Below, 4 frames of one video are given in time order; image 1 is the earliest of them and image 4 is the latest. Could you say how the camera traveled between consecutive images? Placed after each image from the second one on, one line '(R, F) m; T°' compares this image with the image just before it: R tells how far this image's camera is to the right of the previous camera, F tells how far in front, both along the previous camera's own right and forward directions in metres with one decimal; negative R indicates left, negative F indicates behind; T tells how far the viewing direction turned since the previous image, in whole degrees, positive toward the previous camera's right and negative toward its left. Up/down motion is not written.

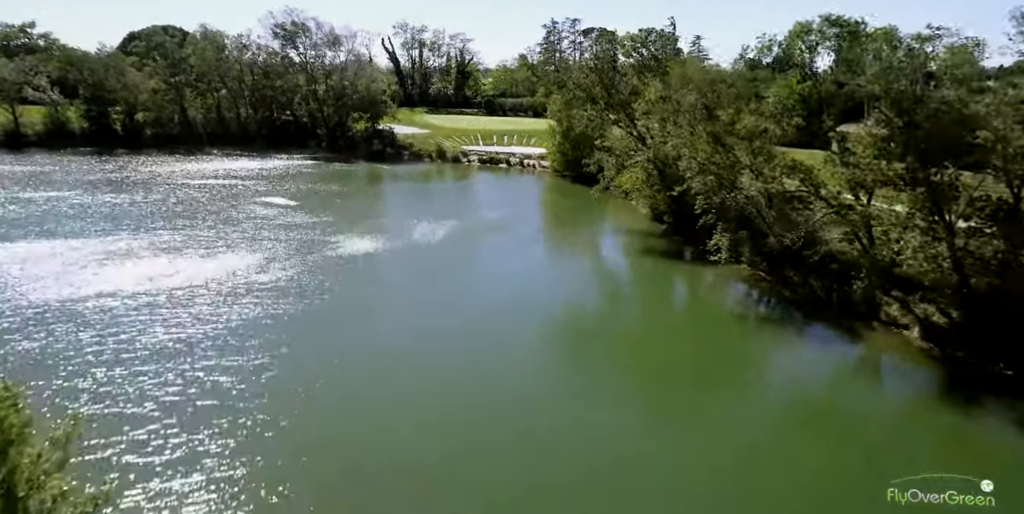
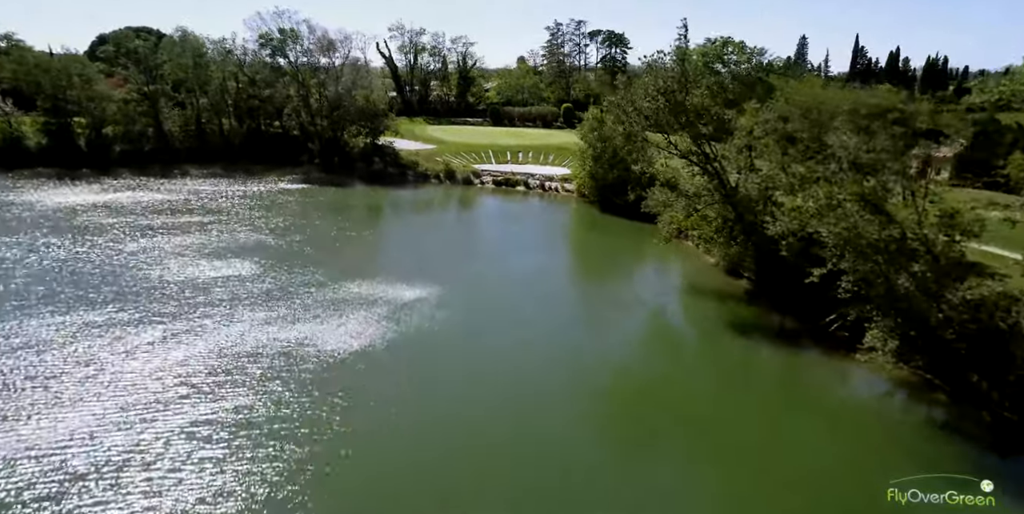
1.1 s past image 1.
(-2.3, +6.3) m; +1°
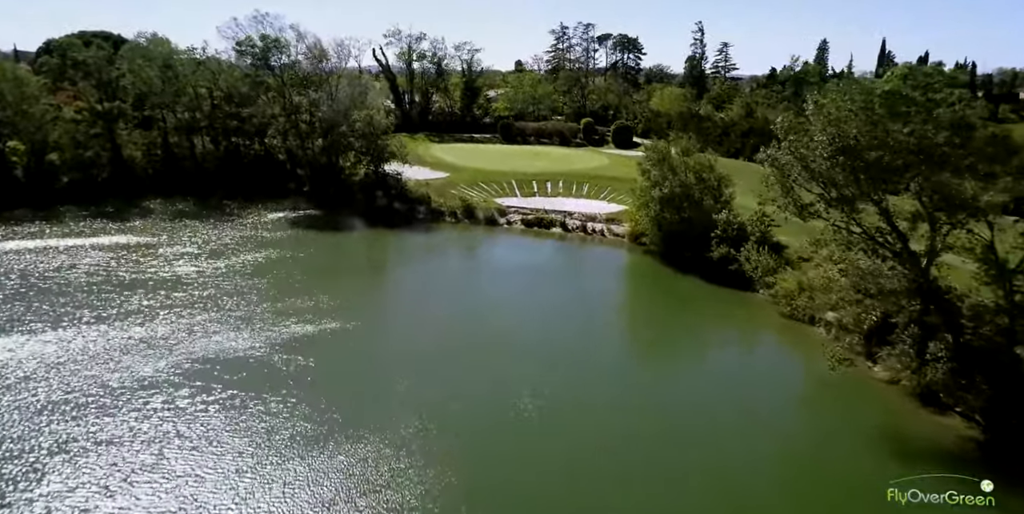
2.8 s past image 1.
(-3.0, +8.8) m; +1°
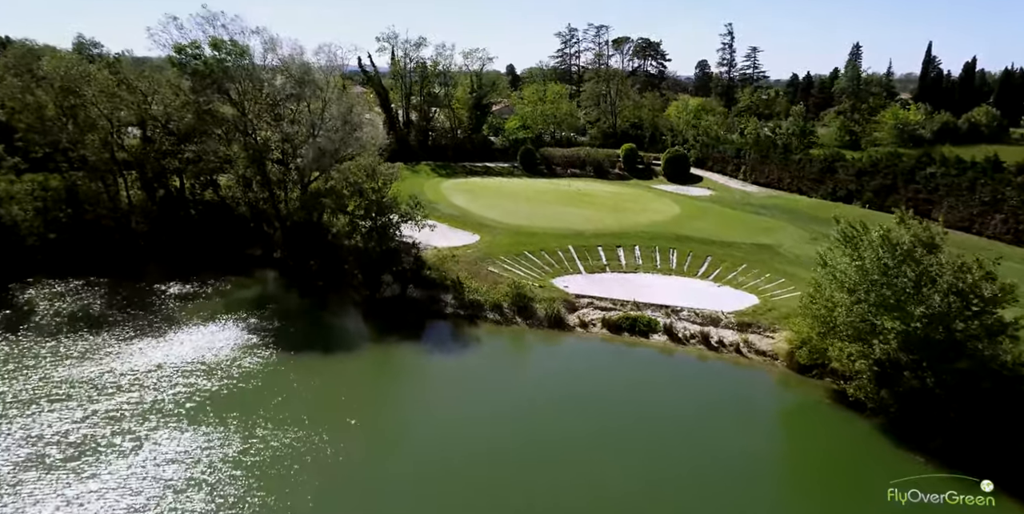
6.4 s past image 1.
(-4.5, +14.2) m; +2°
